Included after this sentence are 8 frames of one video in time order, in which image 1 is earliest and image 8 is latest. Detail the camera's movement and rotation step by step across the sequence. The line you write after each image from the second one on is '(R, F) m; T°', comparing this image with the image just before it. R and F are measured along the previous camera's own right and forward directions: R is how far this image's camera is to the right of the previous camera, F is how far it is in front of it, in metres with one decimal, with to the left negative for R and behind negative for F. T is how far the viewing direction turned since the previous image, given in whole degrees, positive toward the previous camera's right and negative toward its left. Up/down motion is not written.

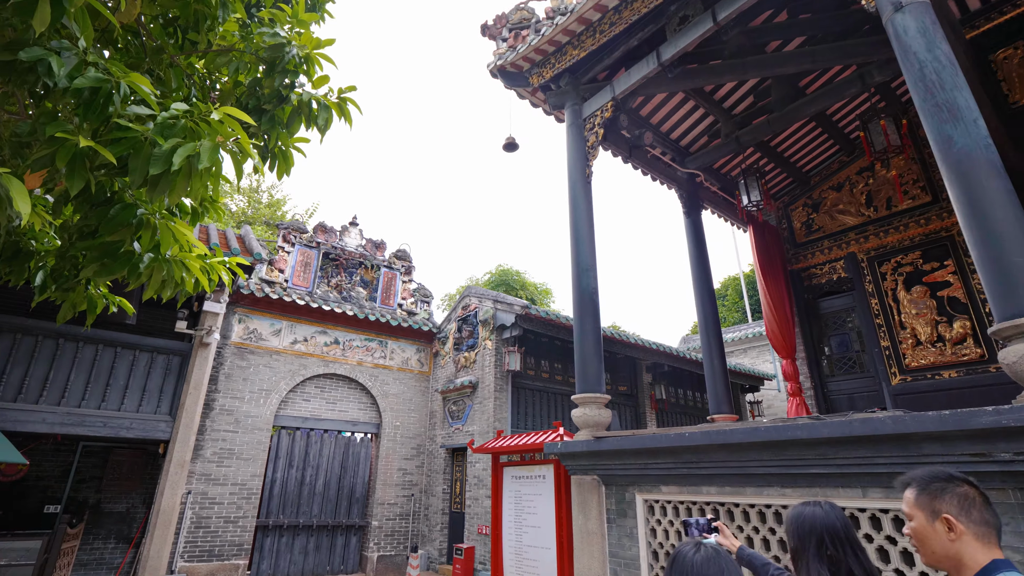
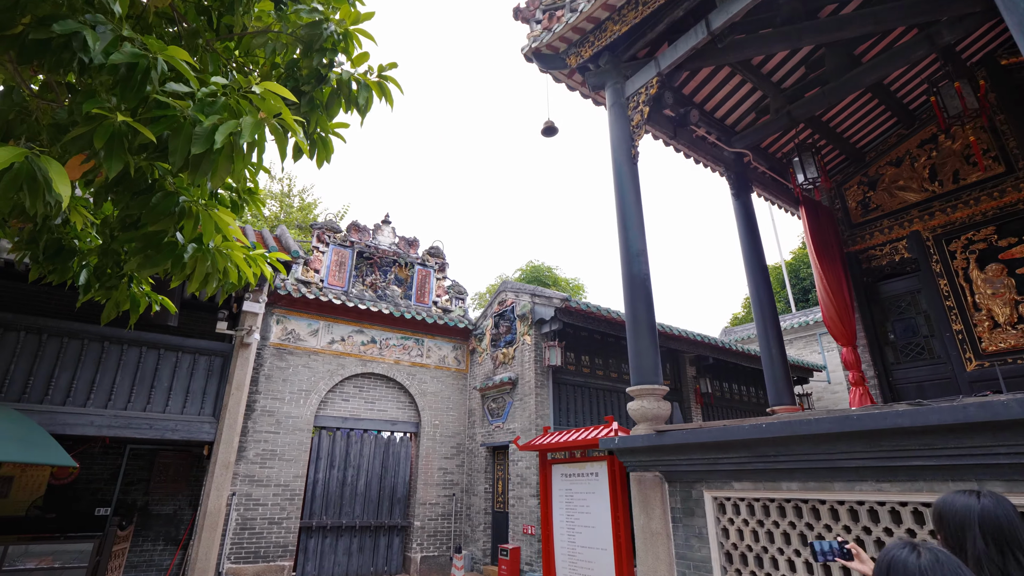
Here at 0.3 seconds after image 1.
(-0.2, +0.2) m; -3°
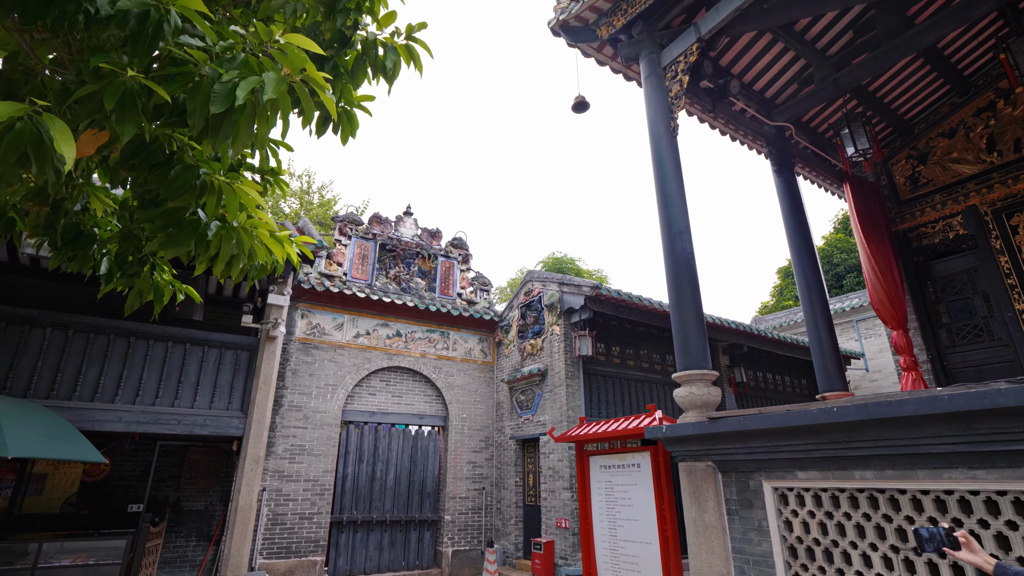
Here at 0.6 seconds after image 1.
(-0.2, +0.2) m; -2°
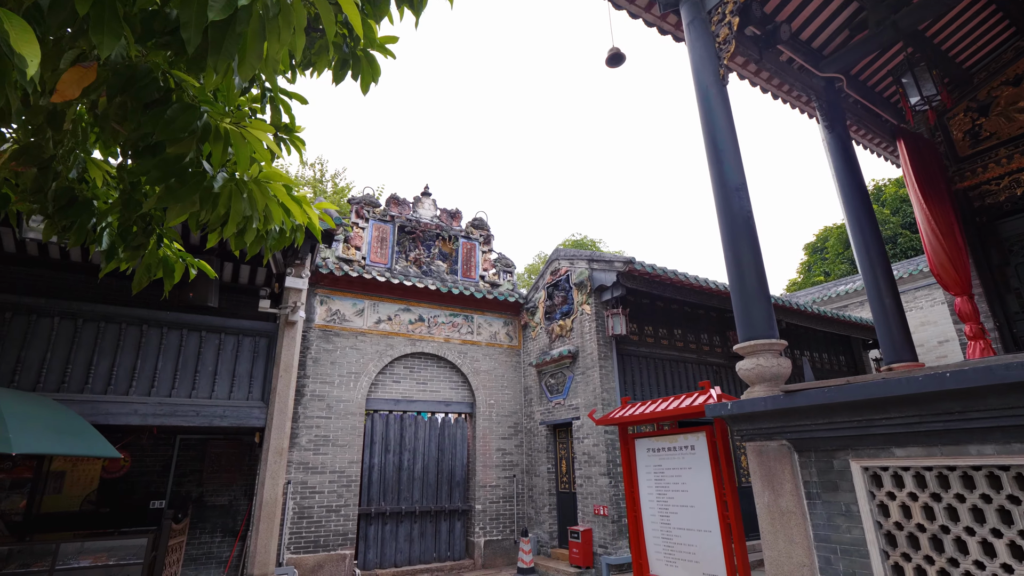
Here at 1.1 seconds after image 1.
(-0.2, +0.4) m; -1°
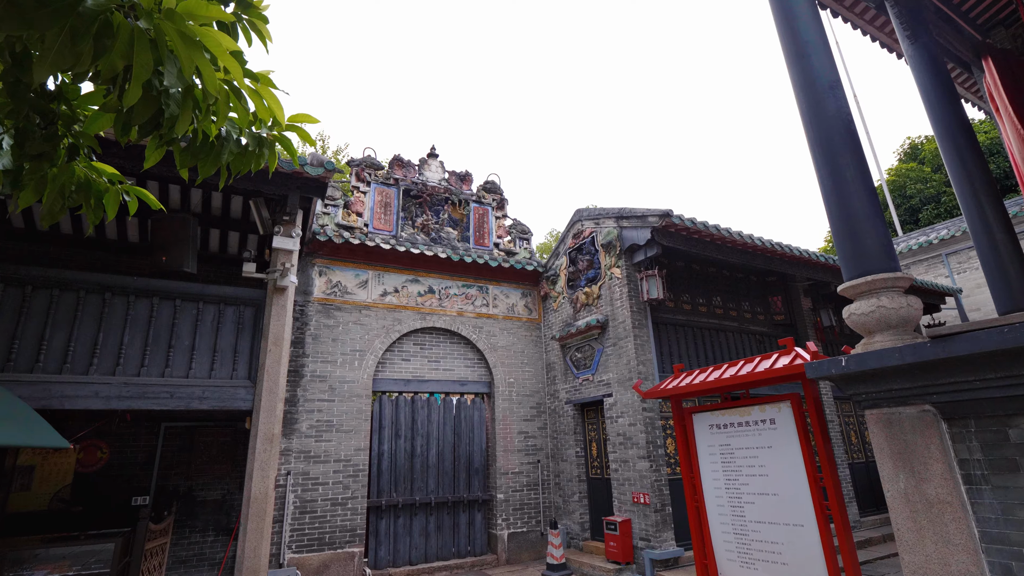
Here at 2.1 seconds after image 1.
(-0.2, +1.0) m; -1°
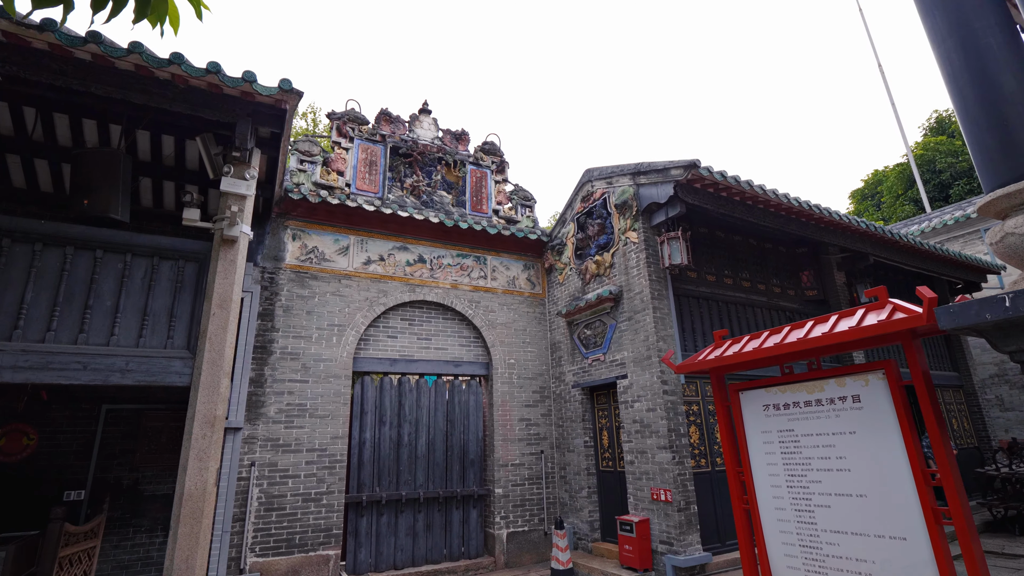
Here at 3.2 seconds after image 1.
(0.0, +1.0) m; 0°
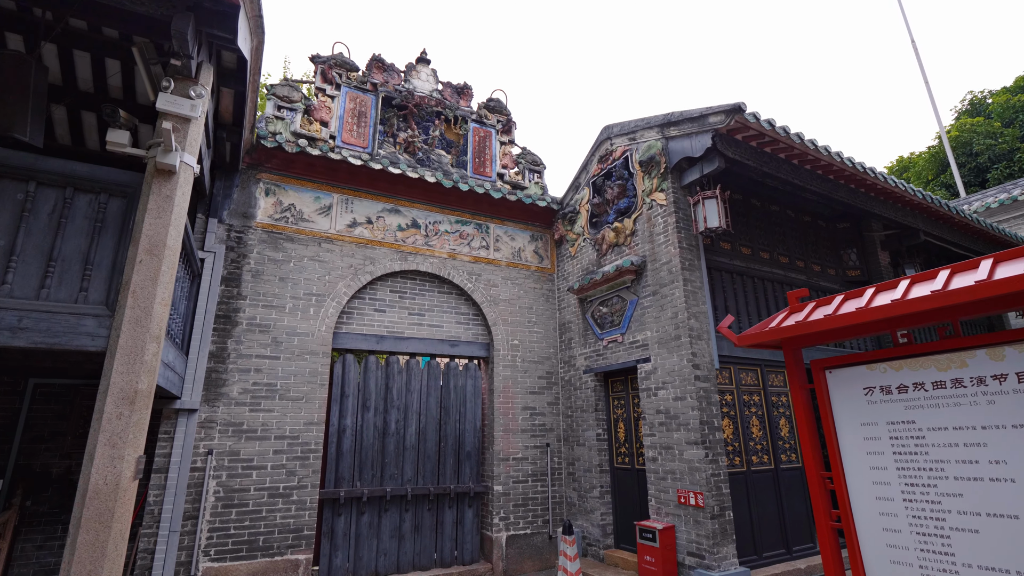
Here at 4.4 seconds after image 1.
(0.0, +0.9) m; 0°
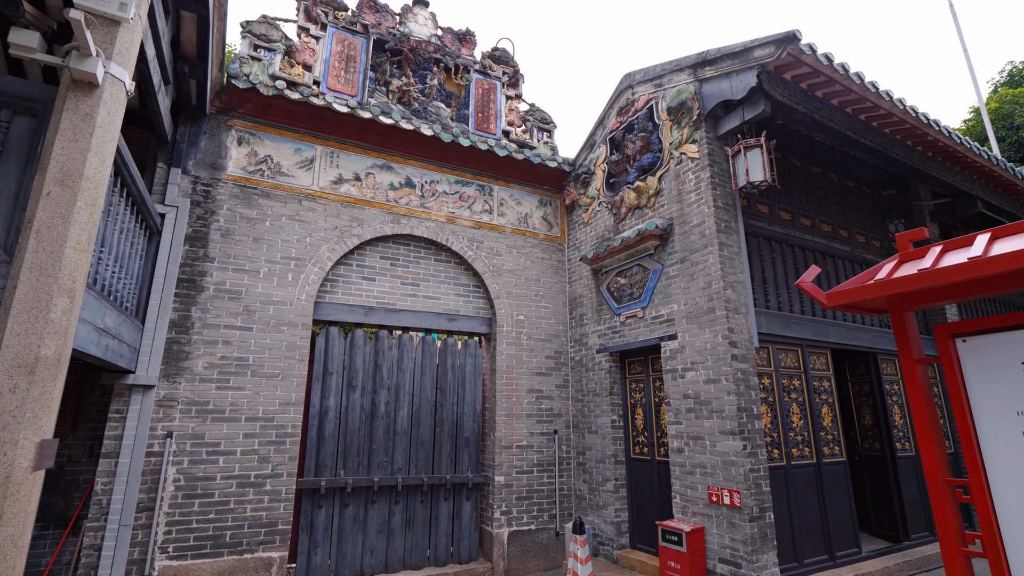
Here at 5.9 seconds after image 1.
(0.0, +0.7) m; 0°
